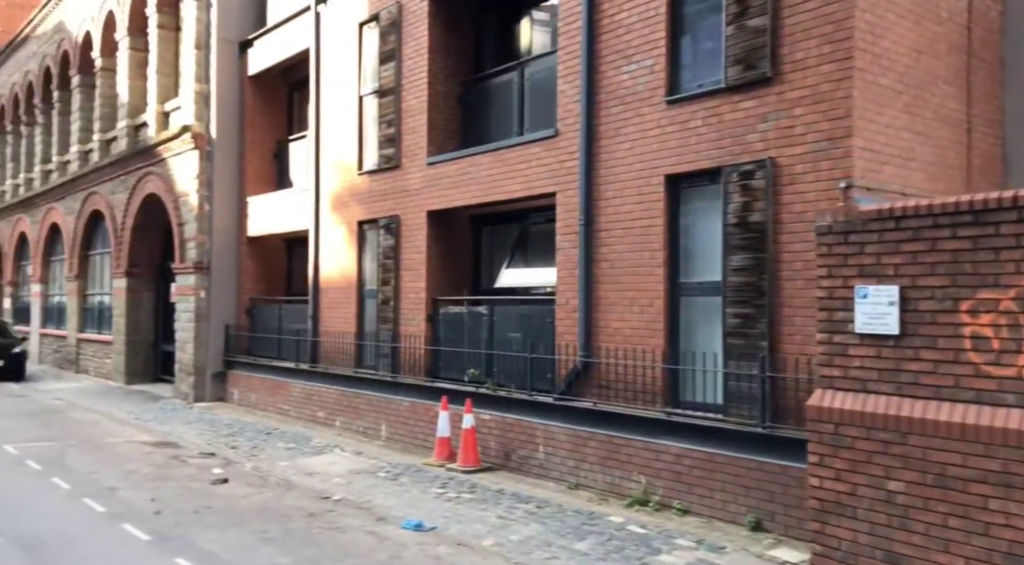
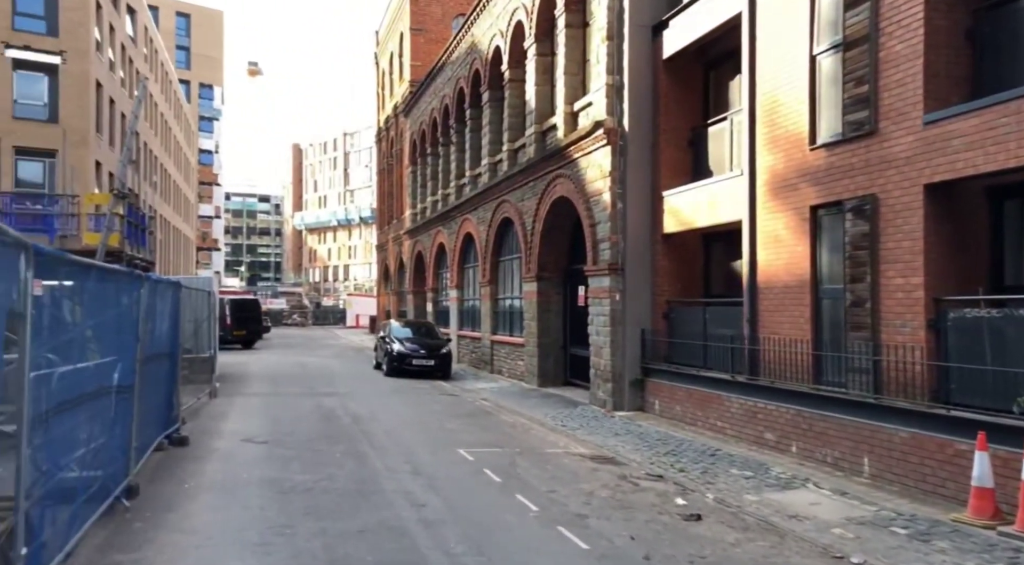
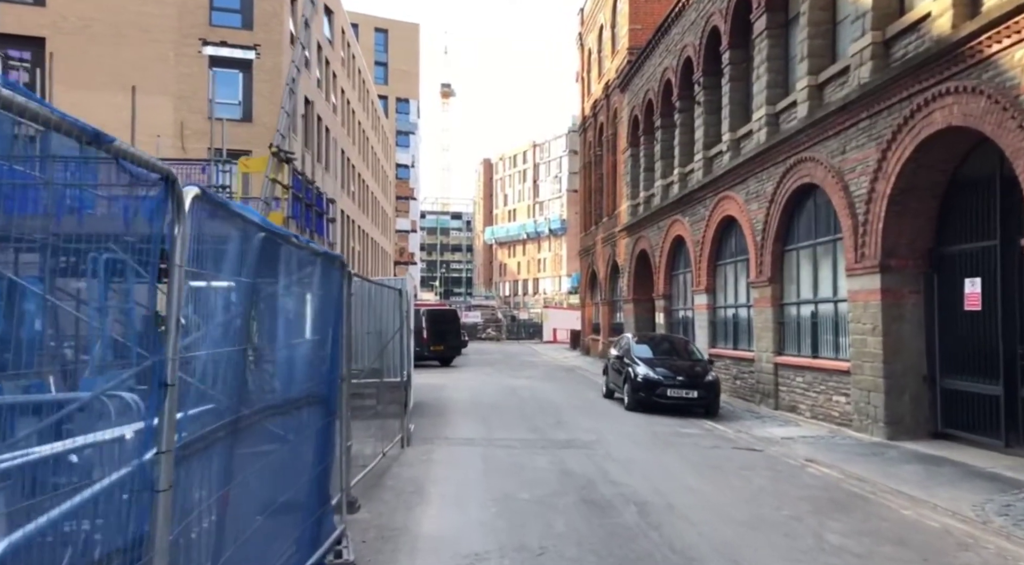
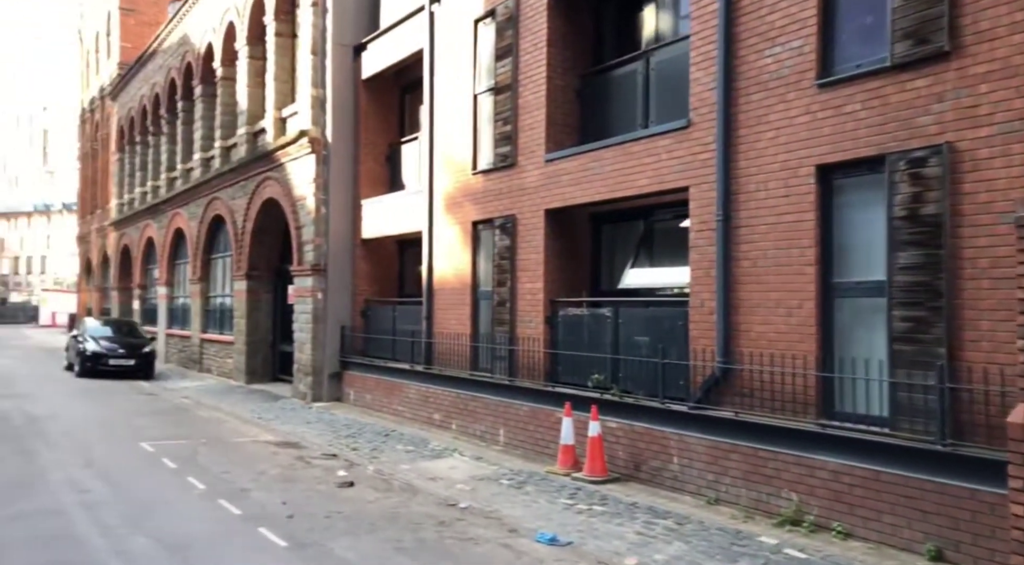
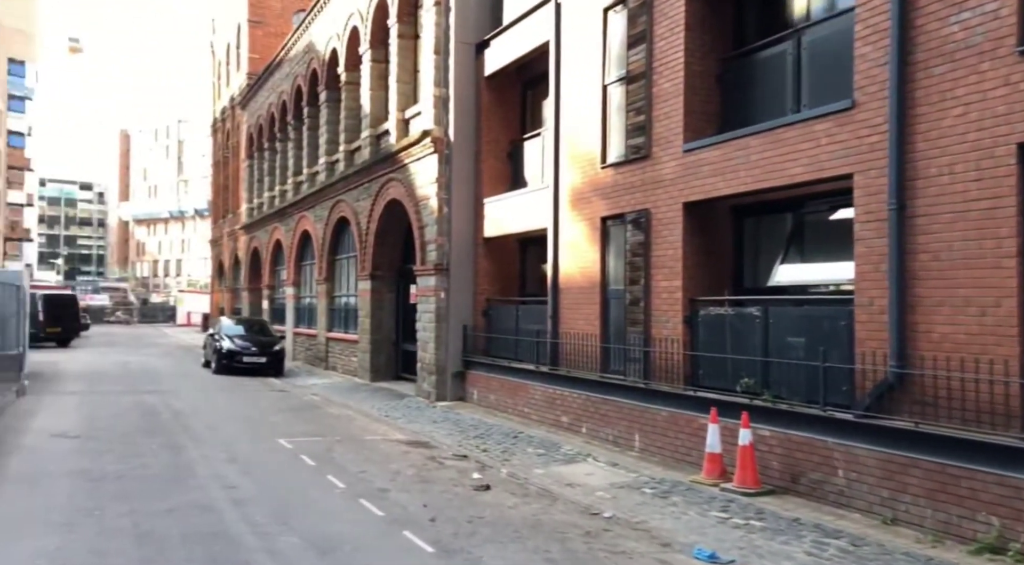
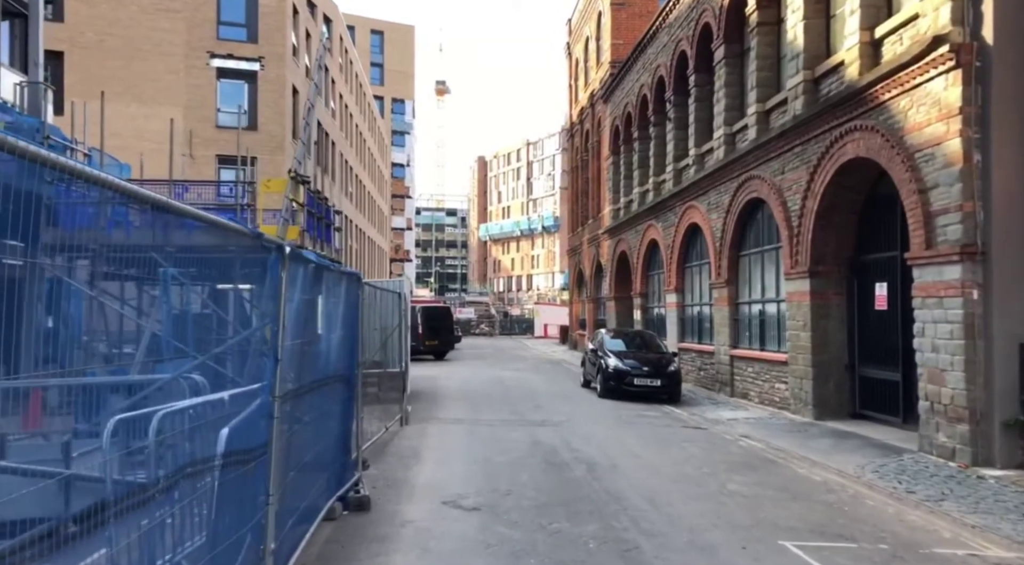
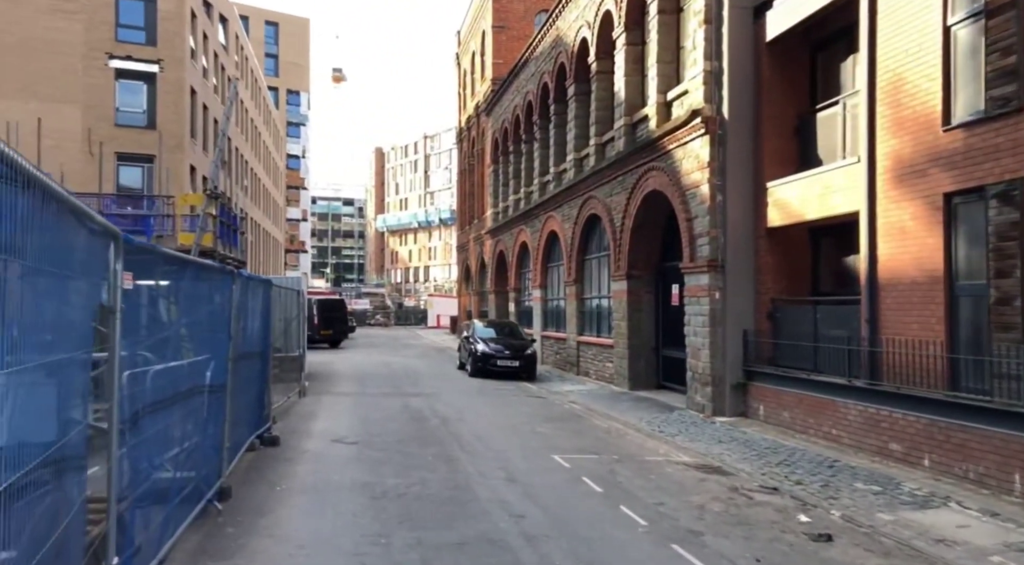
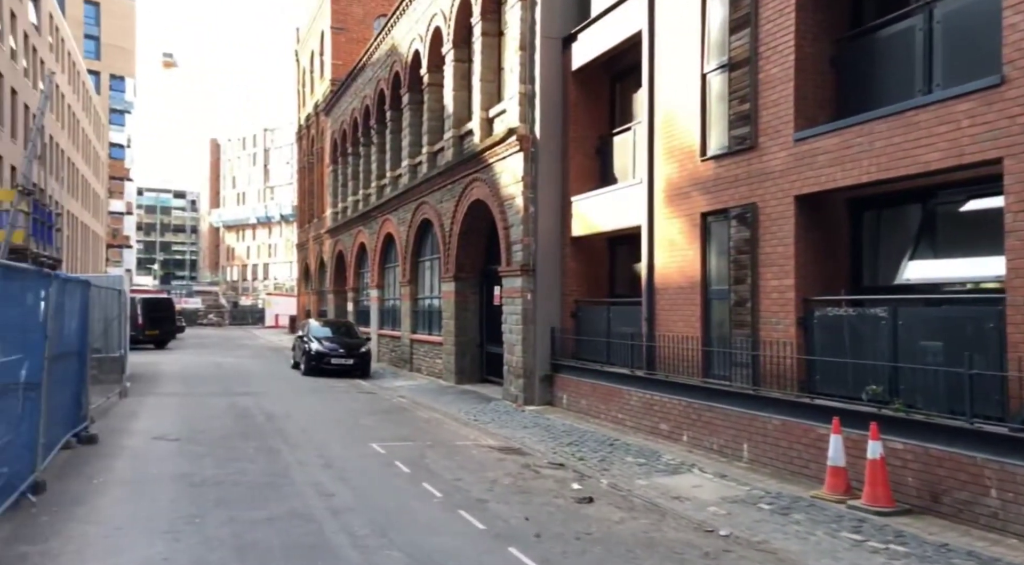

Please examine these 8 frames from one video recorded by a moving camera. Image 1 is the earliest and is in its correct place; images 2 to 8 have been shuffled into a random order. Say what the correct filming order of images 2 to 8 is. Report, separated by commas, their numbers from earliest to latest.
4, 5, 8, 2, 7, 6, 3
